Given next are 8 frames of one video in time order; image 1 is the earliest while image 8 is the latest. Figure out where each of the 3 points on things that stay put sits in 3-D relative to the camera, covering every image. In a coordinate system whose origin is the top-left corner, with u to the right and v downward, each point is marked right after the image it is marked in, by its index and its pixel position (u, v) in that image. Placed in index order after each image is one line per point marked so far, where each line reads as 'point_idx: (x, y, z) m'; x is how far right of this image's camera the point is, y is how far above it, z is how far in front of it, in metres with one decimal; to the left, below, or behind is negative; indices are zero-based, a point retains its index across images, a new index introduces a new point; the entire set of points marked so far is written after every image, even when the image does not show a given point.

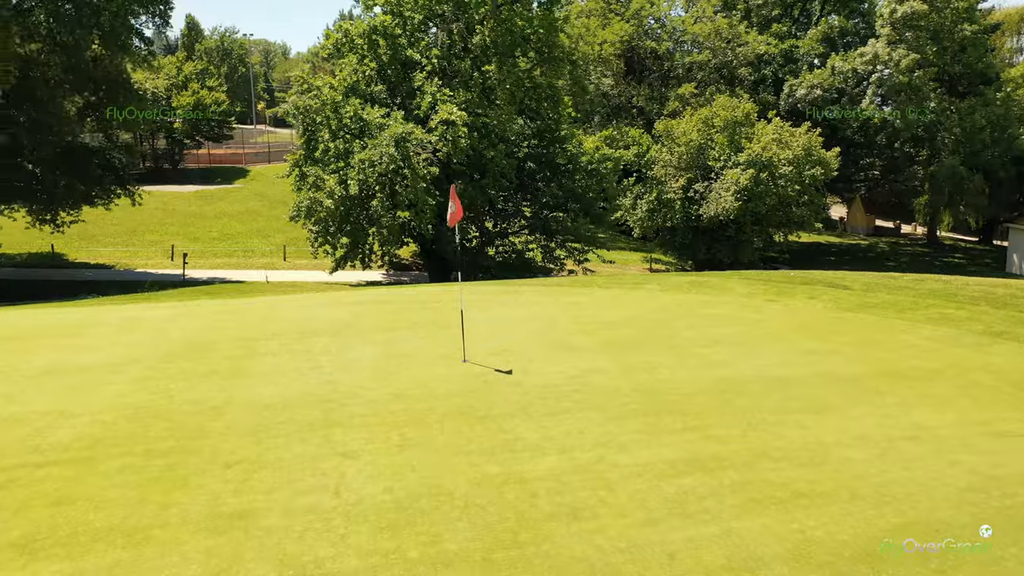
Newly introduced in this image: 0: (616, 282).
0: (+1.9, +0.1, +15.8) m
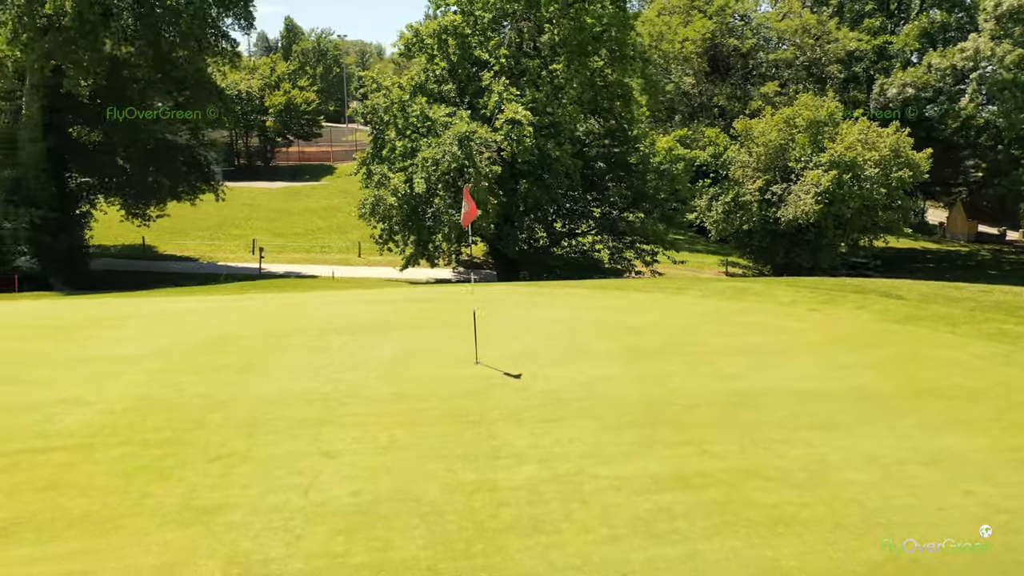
0: (+2.6, +0.1, +15.4) m
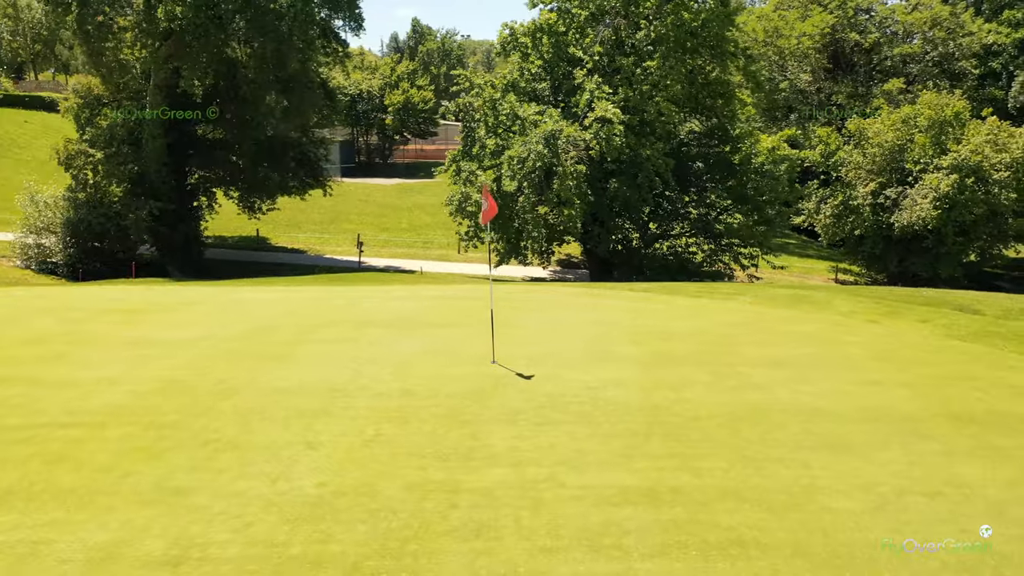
0: (+3.5, 0.0, +14.8) m
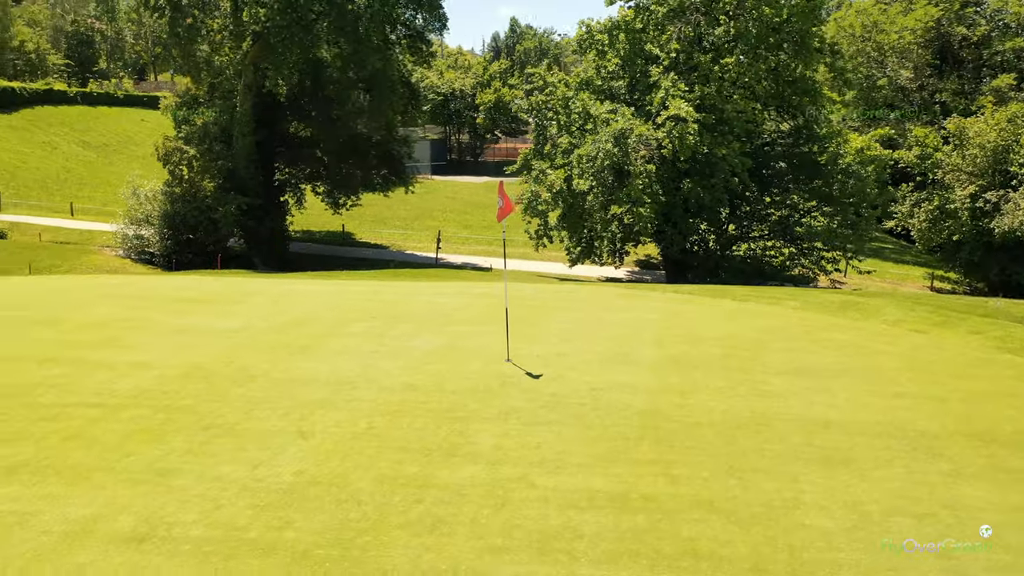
0: (+4.2, -0.1, +14.3) m
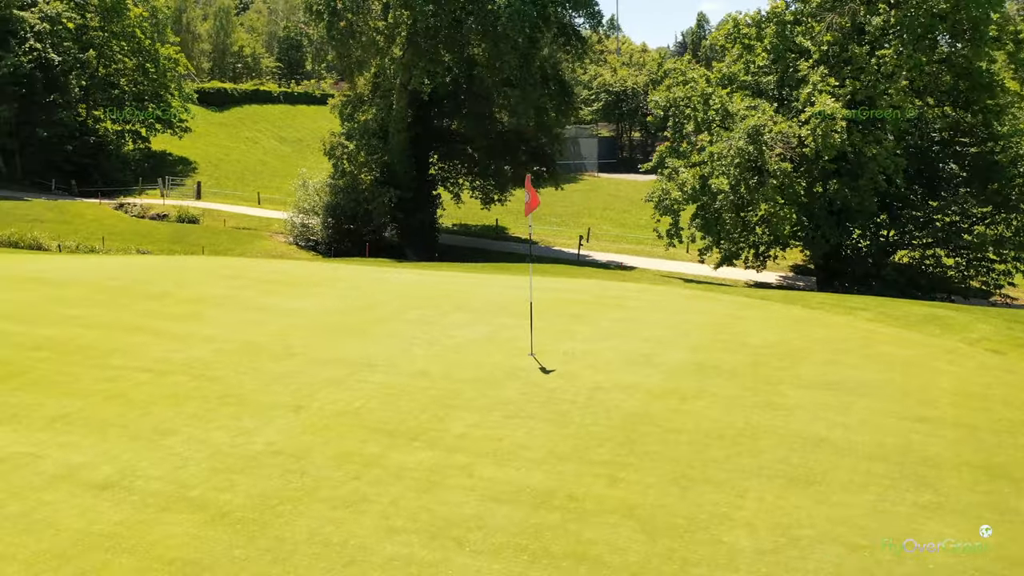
0: (+5.3, -0.2, +13.3) m
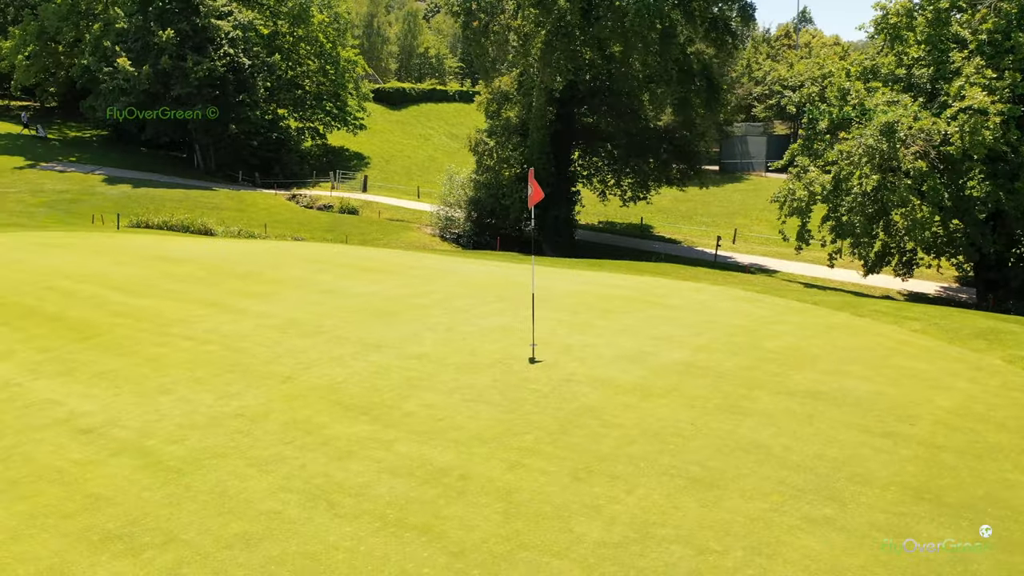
0: (+5.8, -0.3, +12.3) m
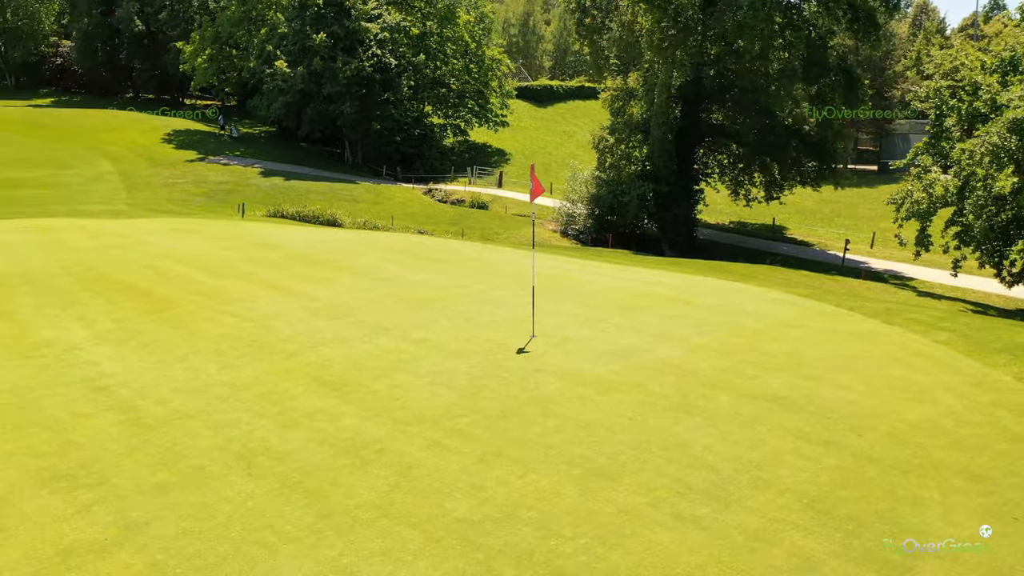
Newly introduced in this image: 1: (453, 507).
0: (+6.0, -0.5, +11.4) m
1: (-0.4, -1.7, +6.3) m
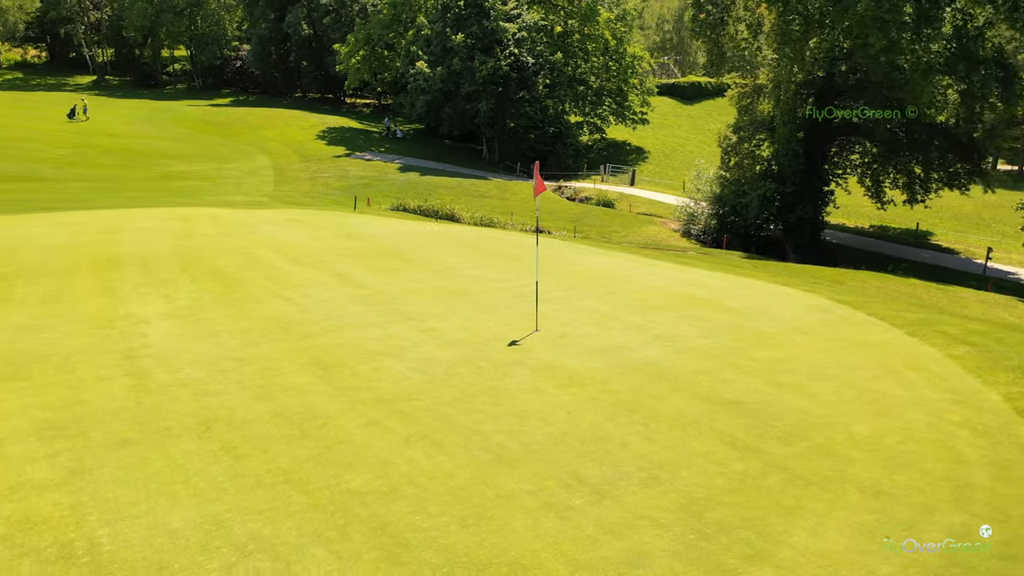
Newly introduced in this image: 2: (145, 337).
0: (+6.1, -0.6, +10.6) m
1: (-1.2, -1.6, +6.8) m
2: (-5.1, -0.7, +11.5) m
